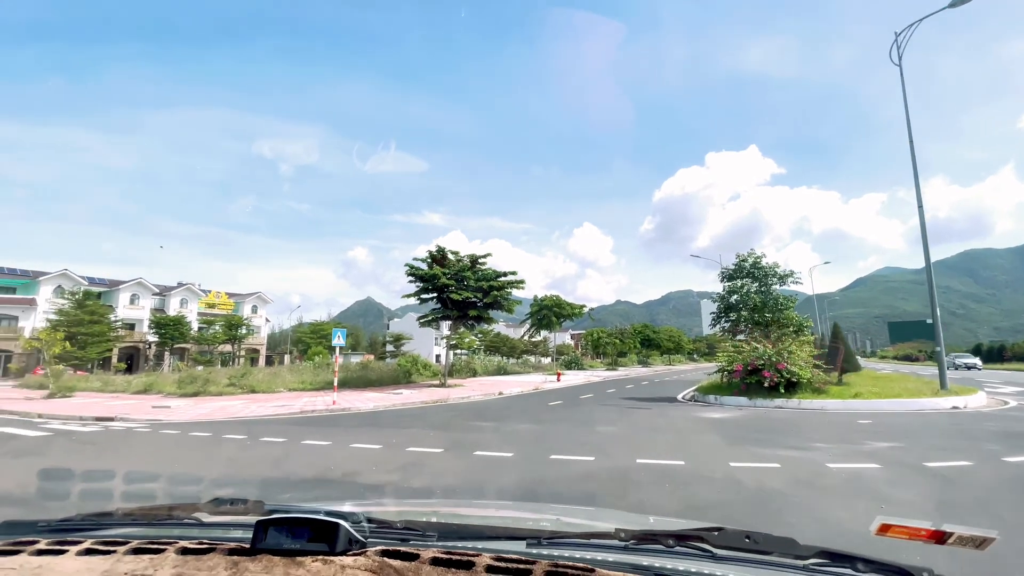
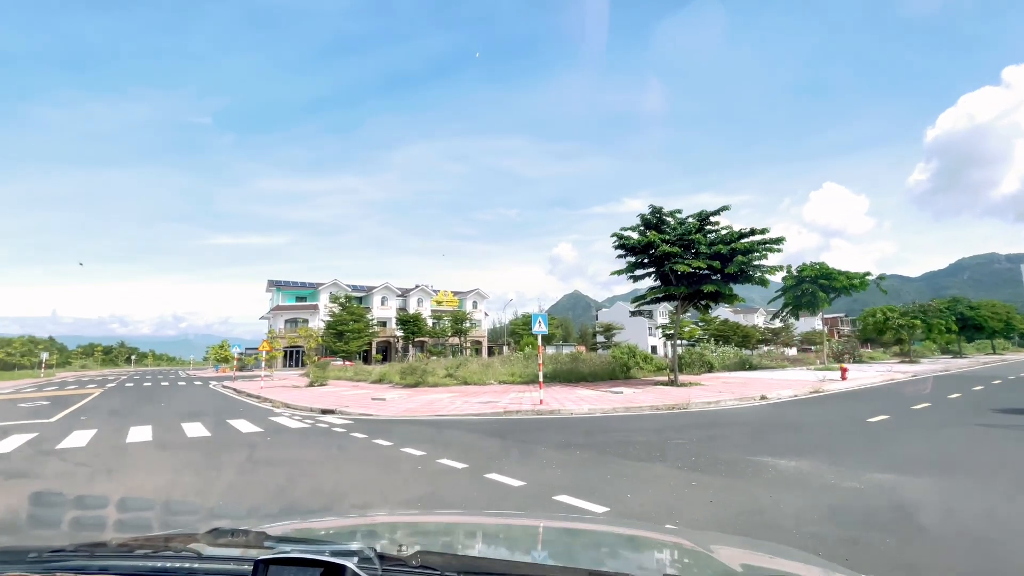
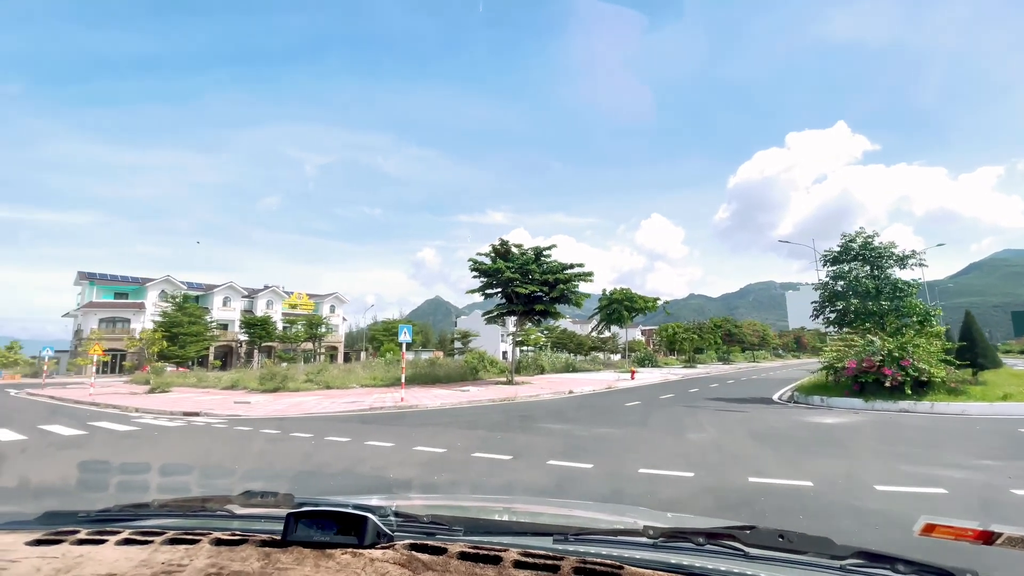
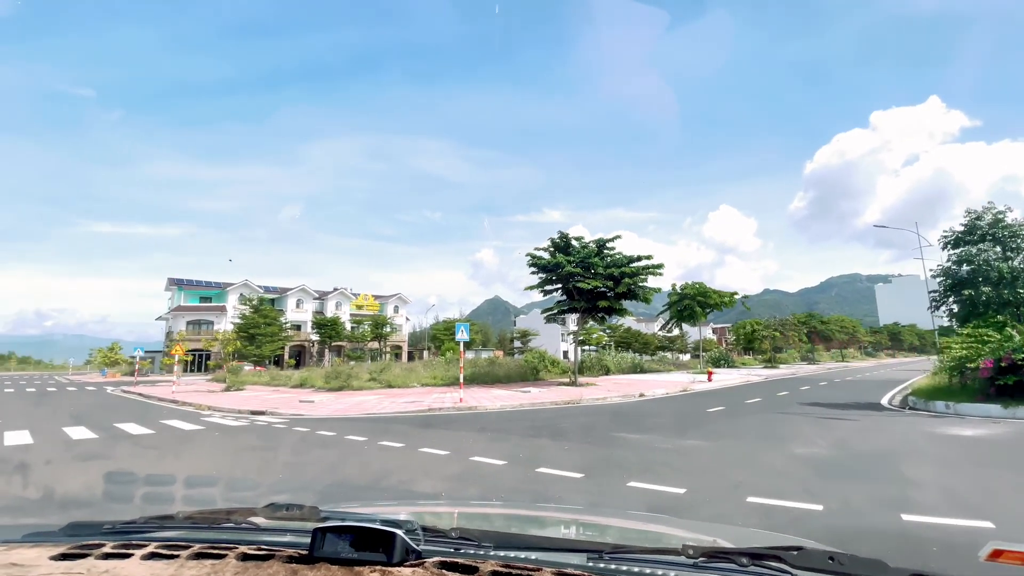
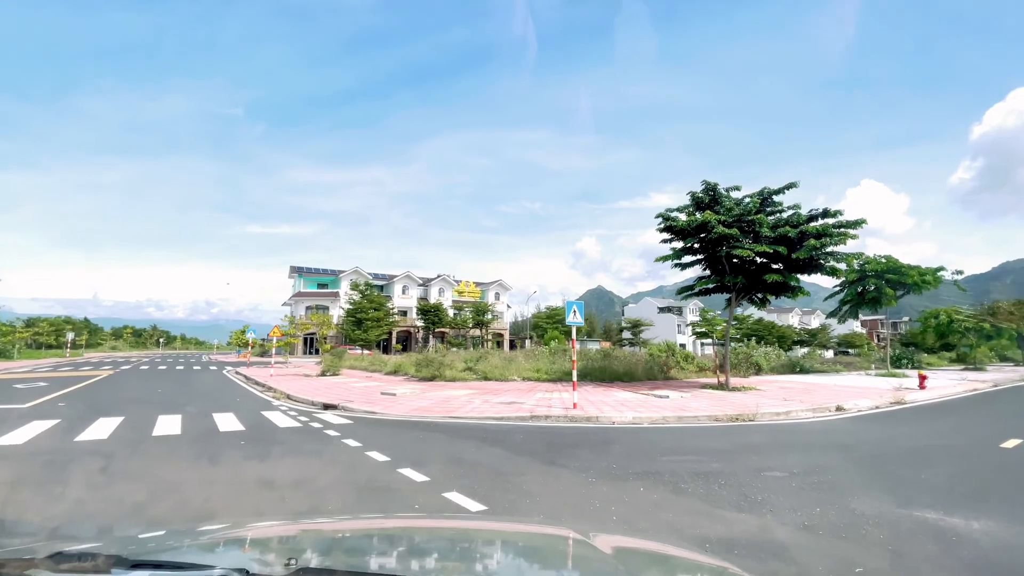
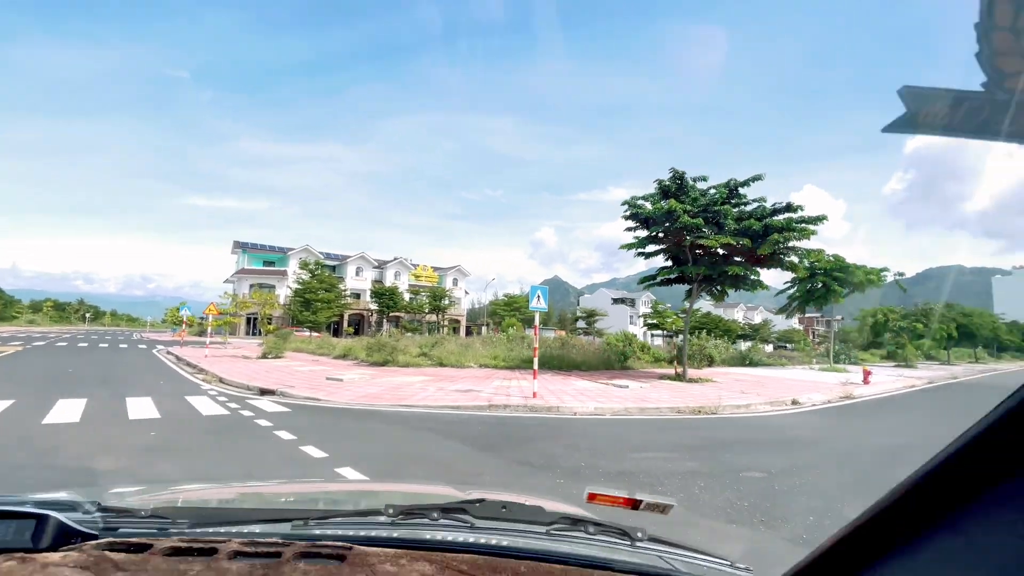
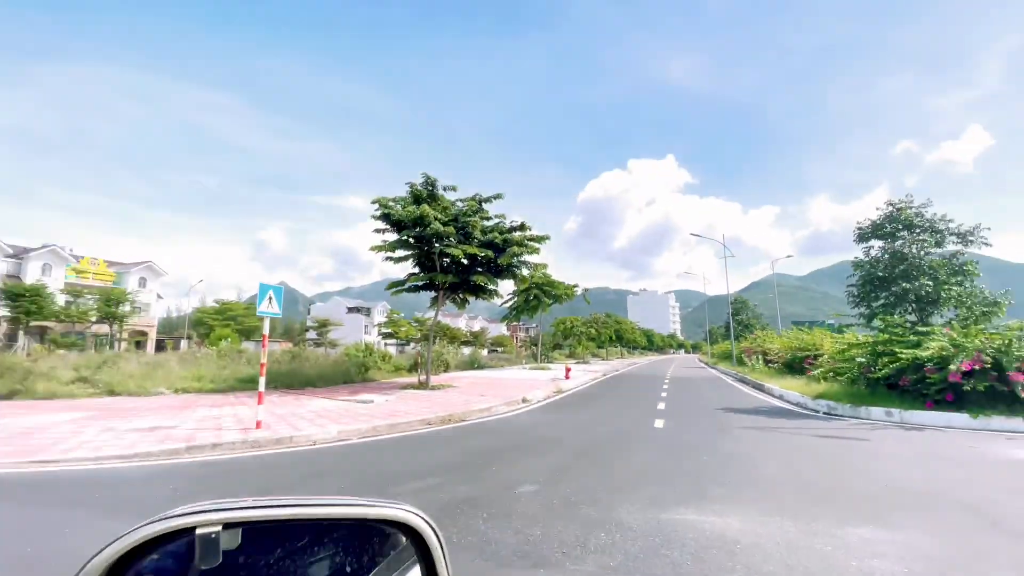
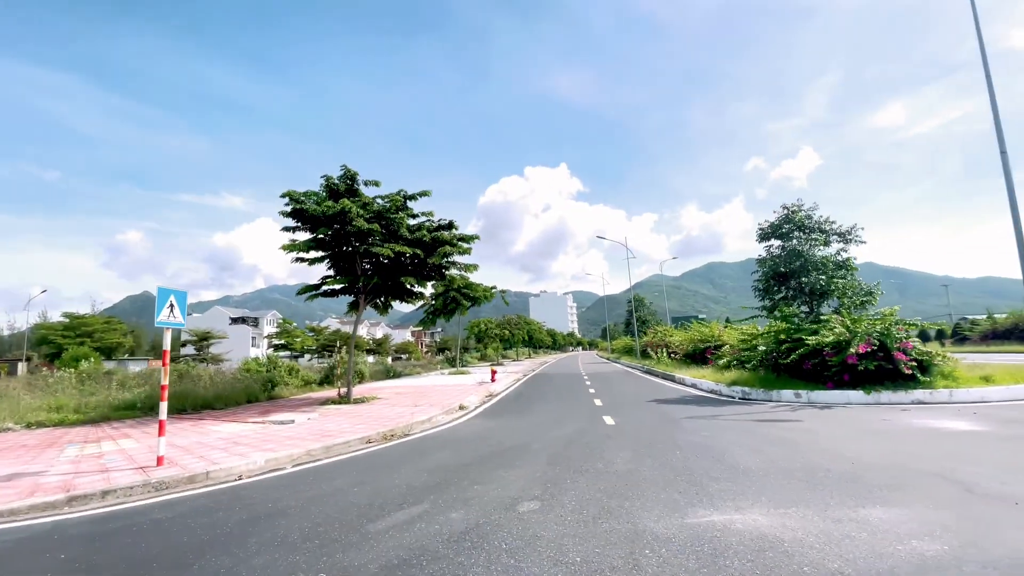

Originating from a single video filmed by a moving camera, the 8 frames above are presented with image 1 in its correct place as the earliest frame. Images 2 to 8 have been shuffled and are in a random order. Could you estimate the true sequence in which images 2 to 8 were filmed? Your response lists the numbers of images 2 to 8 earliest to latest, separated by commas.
3, 4, 2, 5, 6, 7, 8
